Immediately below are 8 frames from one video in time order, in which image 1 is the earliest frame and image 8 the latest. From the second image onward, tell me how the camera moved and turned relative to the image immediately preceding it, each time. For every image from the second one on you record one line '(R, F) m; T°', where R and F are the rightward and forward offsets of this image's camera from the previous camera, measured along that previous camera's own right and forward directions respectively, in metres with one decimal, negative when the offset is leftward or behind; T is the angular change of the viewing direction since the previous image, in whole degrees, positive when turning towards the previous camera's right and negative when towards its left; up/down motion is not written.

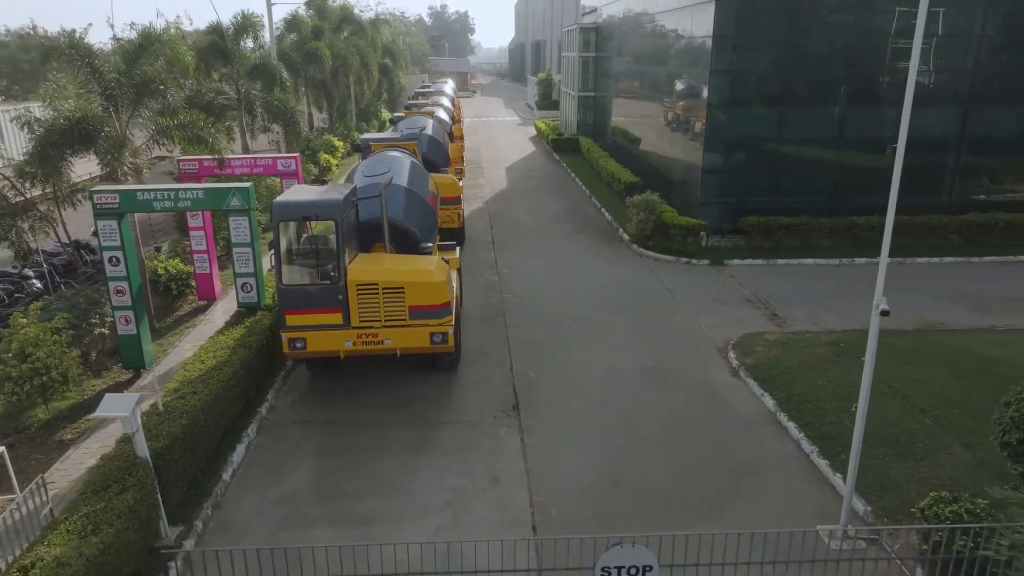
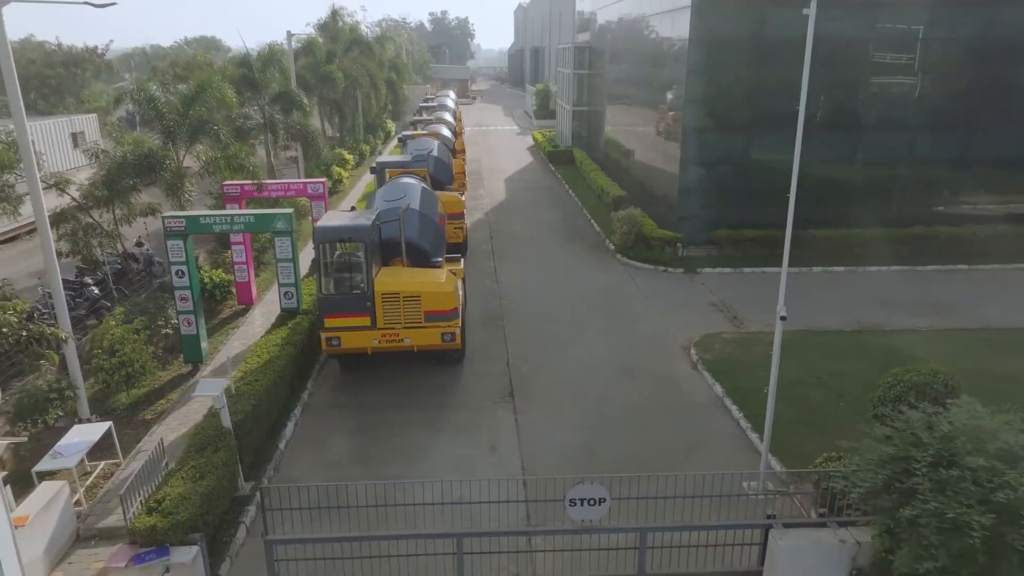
(+0.1, -1.8) m; 0°
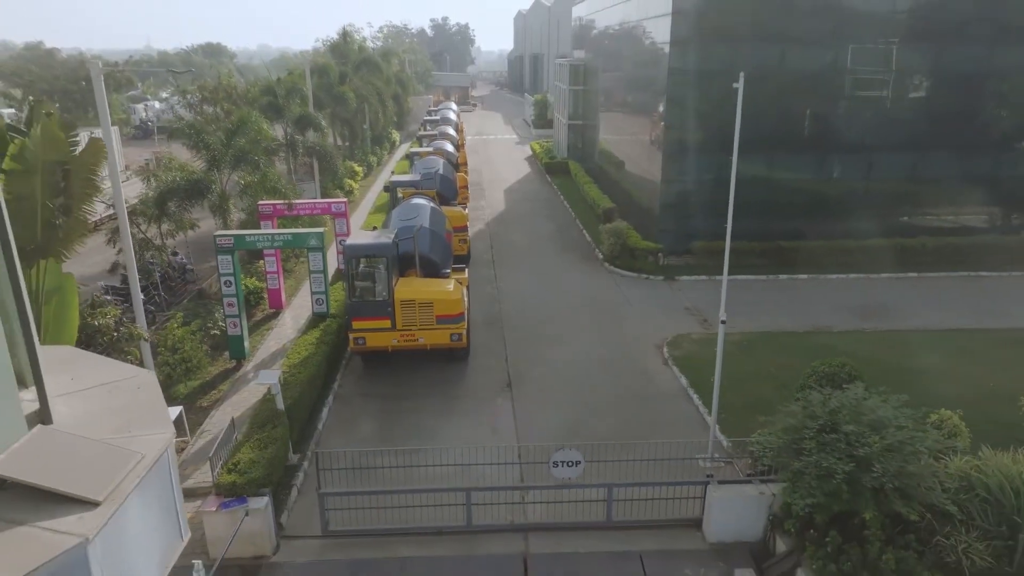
(0.0, -1.9) m; 0°
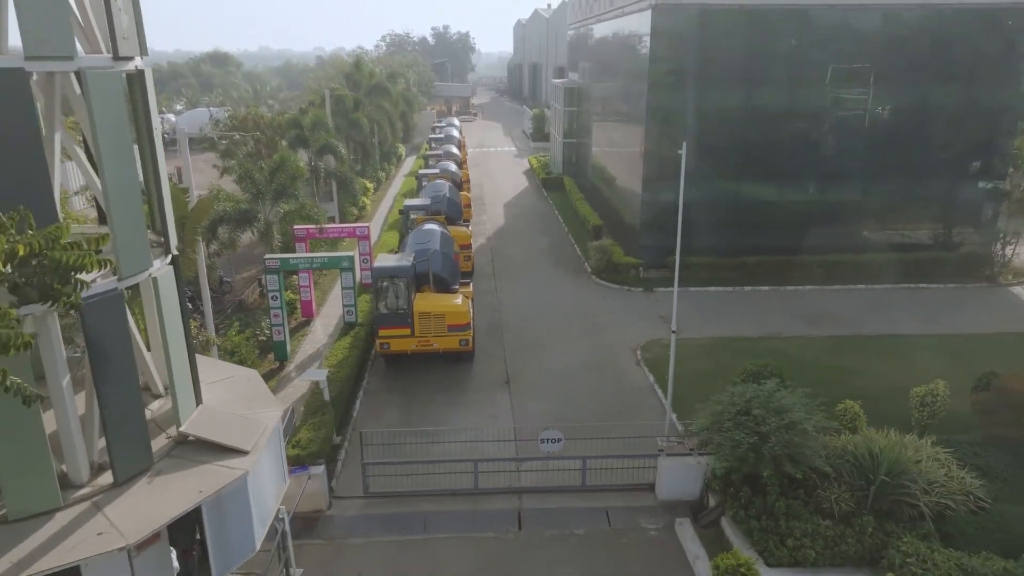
(0.0, -2.5) m; 0°
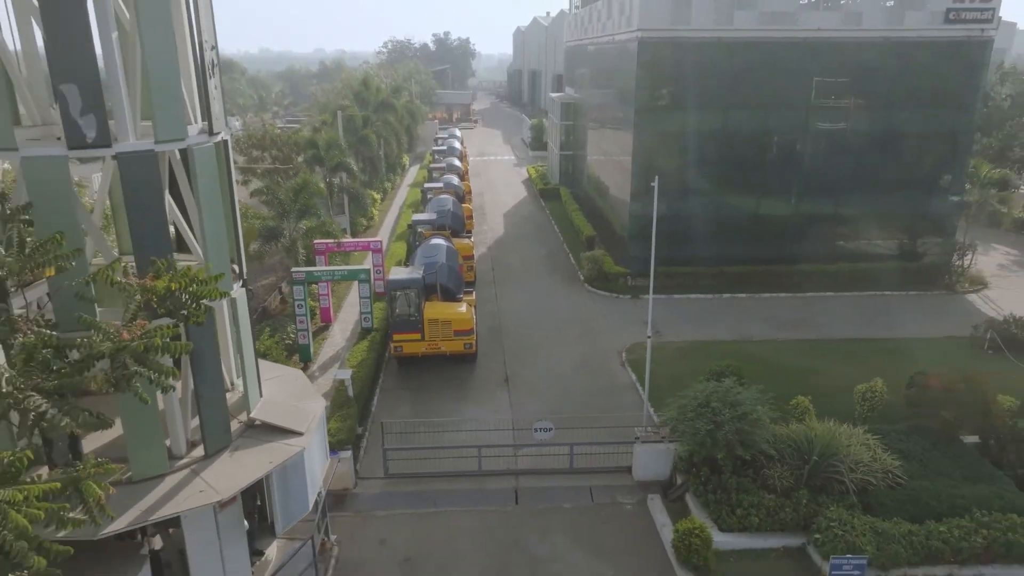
(0.0, -1.9) m; 0°
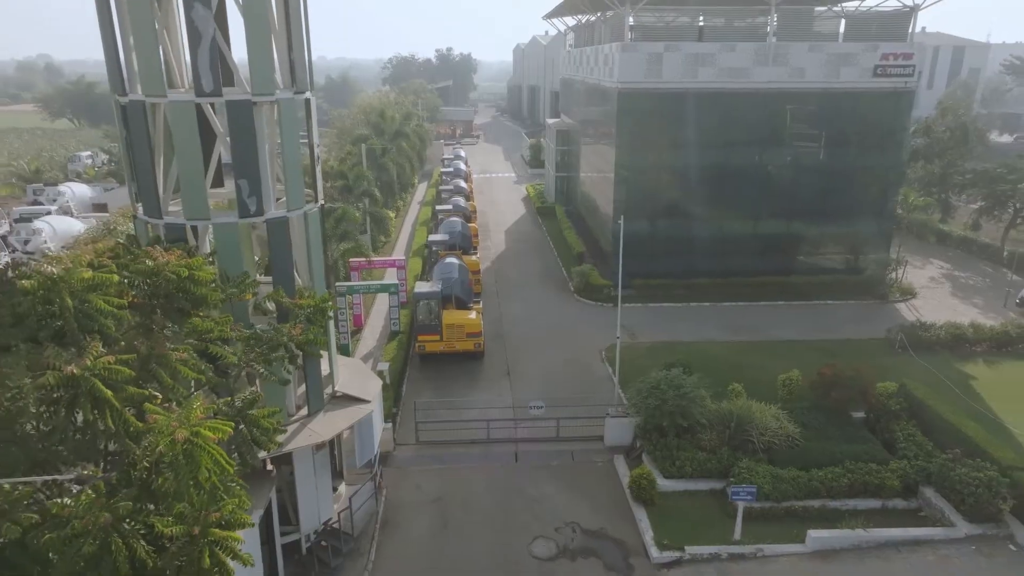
(0.0, -4.0) m; 0°
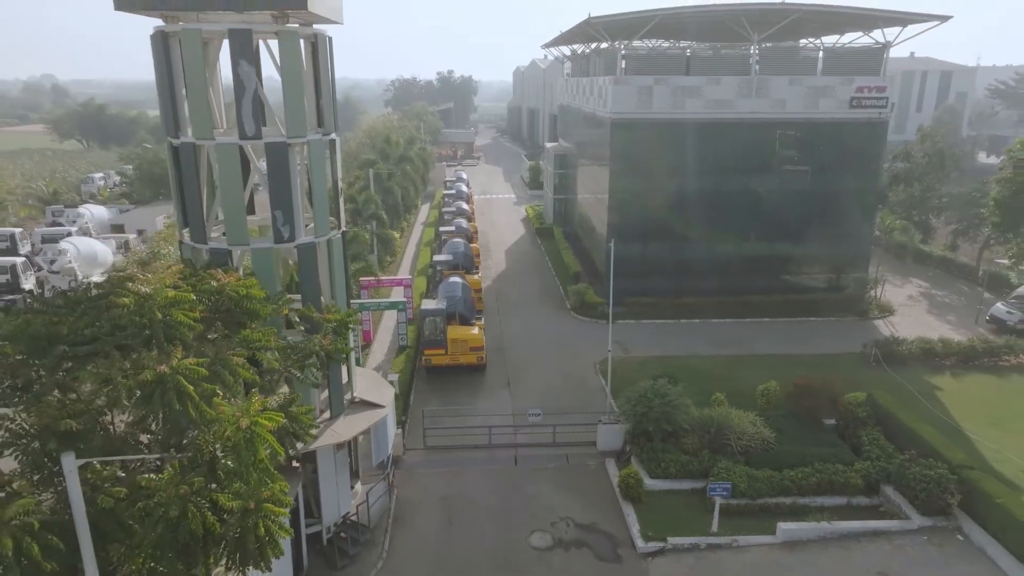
(0.0, -1.5) m; 0°
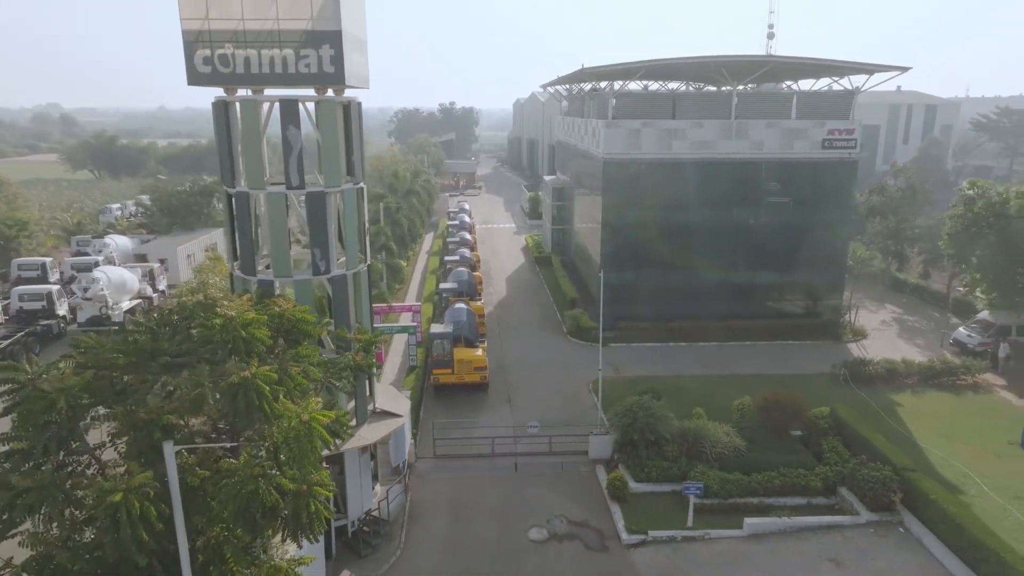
(0.0, -2.2) m; 0°
